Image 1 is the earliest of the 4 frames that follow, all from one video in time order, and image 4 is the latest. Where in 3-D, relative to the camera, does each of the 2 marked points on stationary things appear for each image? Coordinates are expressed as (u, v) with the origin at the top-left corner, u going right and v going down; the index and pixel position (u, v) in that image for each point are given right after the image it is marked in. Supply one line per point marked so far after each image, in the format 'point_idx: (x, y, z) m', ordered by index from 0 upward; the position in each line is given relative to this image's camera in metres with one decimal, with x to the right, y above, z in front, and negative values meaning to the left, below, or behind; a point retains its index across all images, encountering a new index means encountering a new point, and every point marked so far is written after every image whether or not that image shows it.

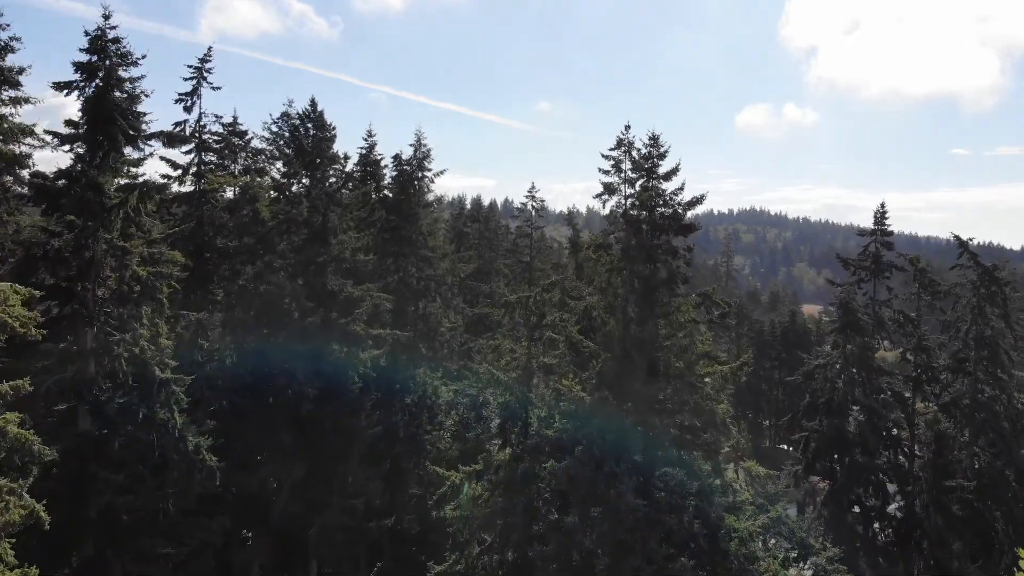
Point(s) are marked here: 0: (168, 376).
0: (-6.6, -1.7, +15.6) m
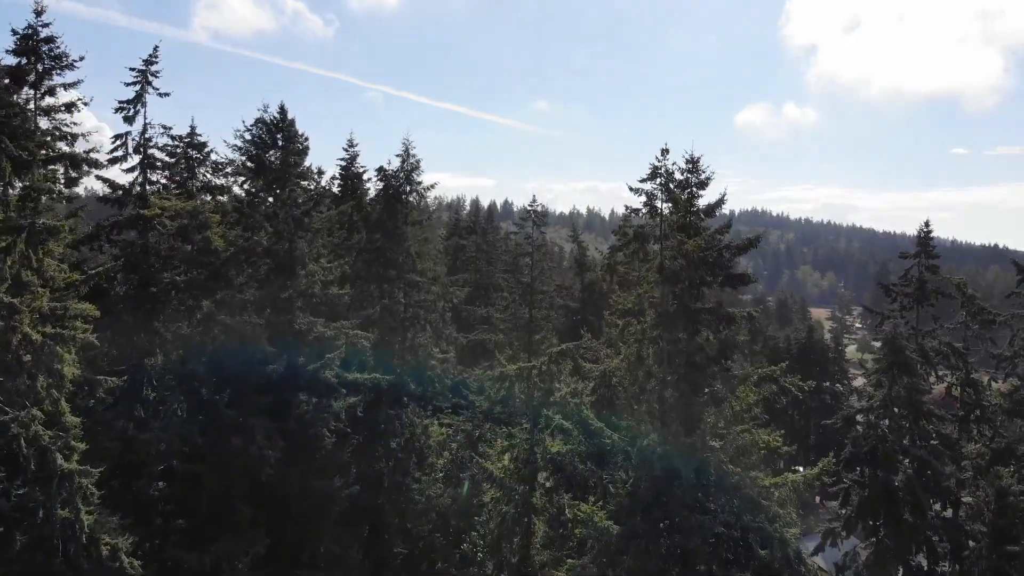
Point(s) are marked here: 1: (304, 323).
0: (-6.7, -2.7, +12.3) m
1: (-4.9, -0.8, +19.3) m
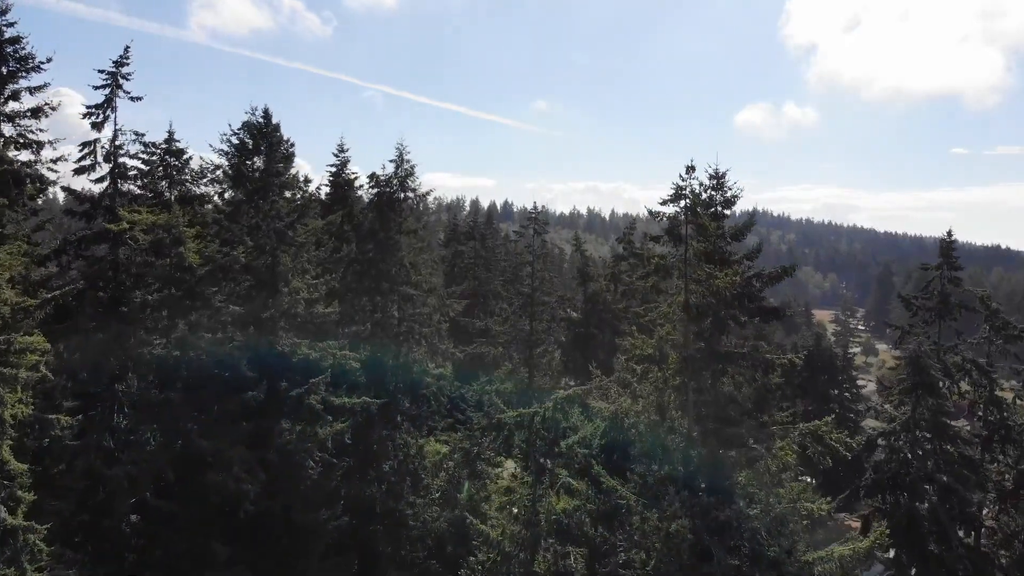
0: (-6.7, -3.1, +10.9) m
1: (-4.9, -1.2, +17.9) m
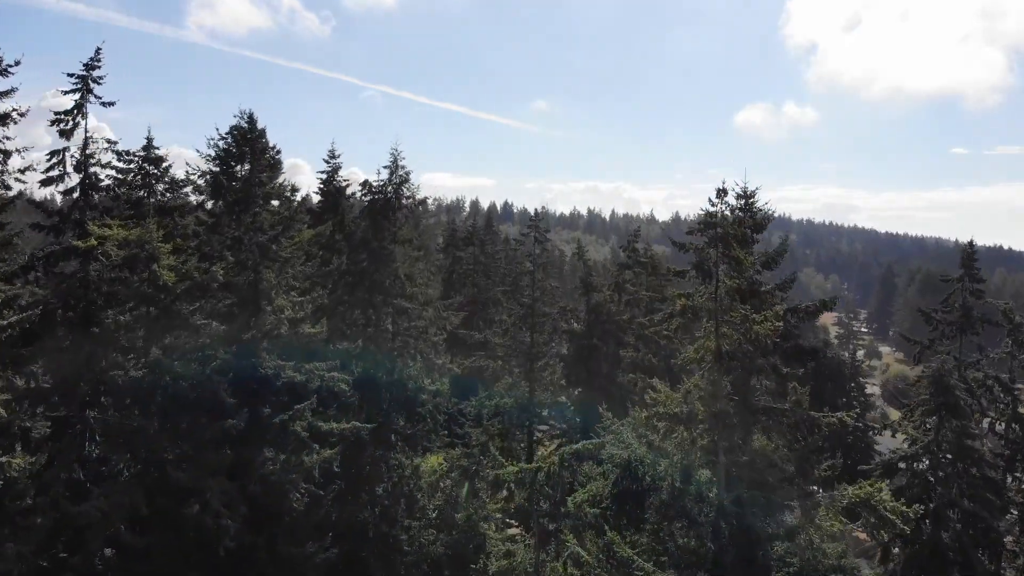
0: (-6.7, -3.5, +9.7) m
1: (-4.9, -1.6, +16.7) m
